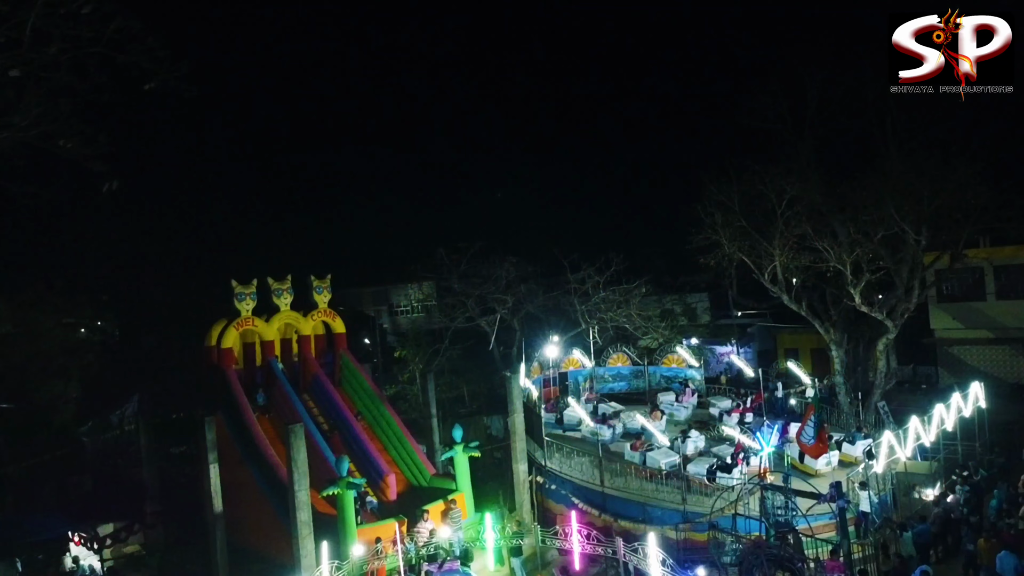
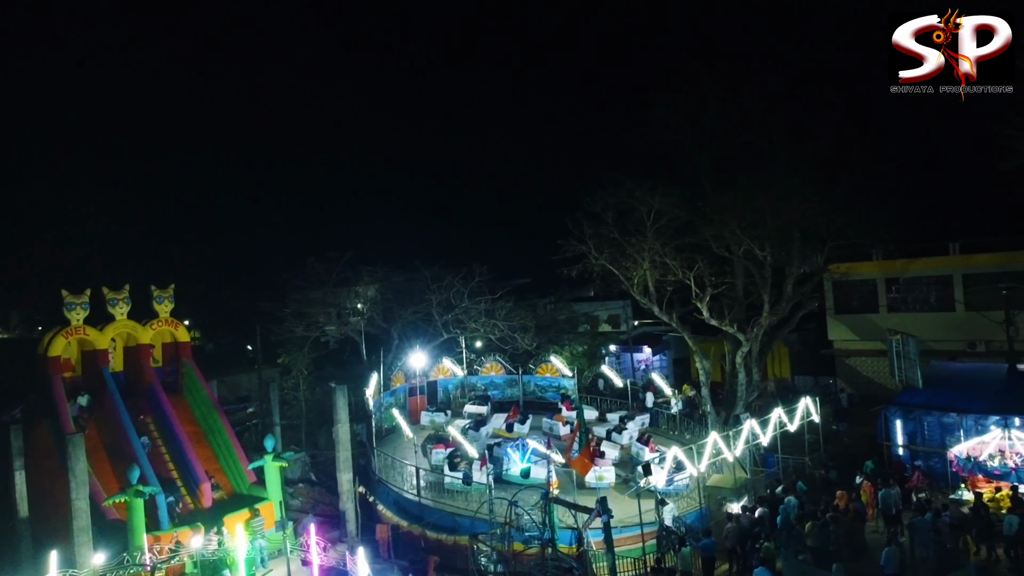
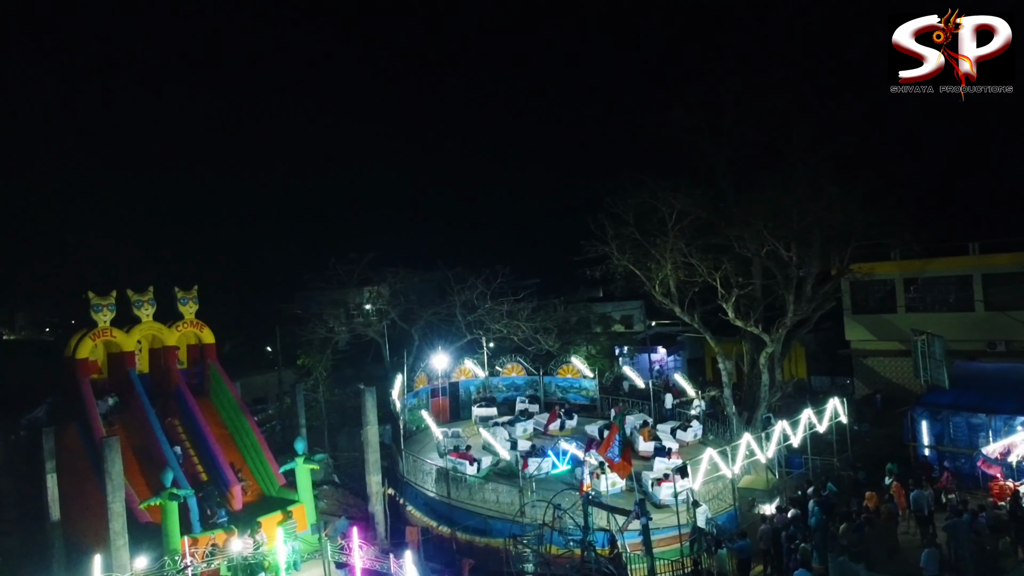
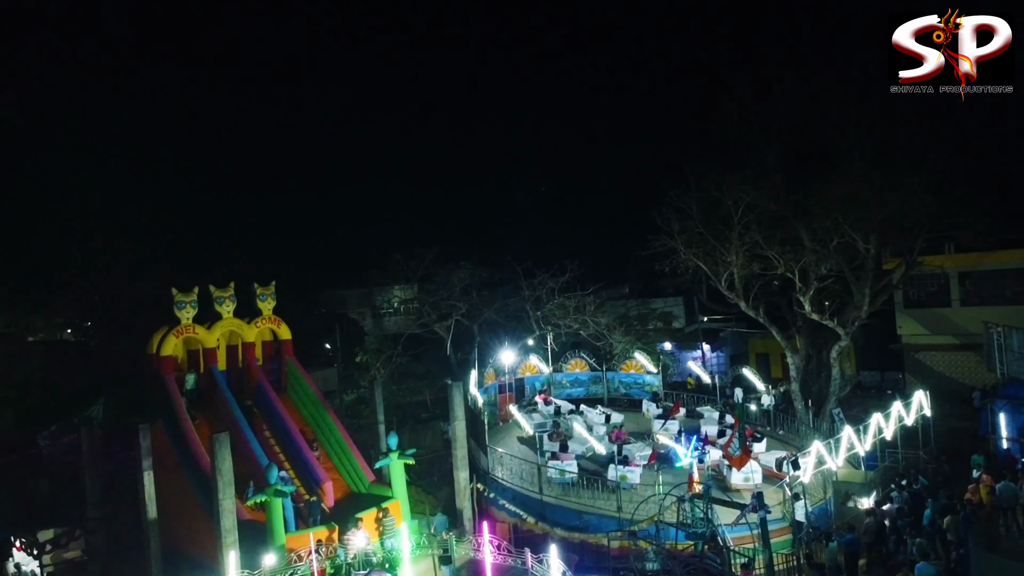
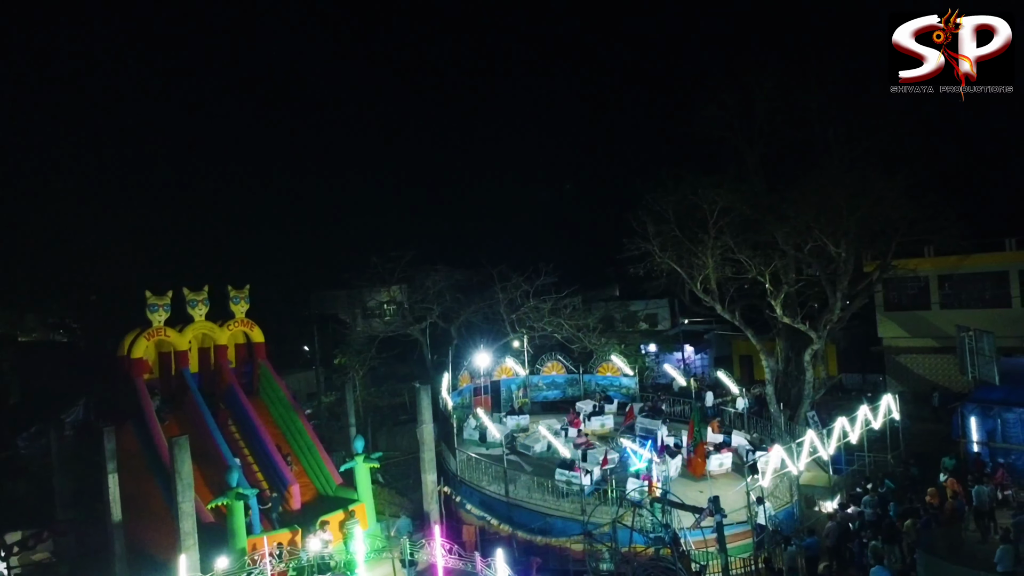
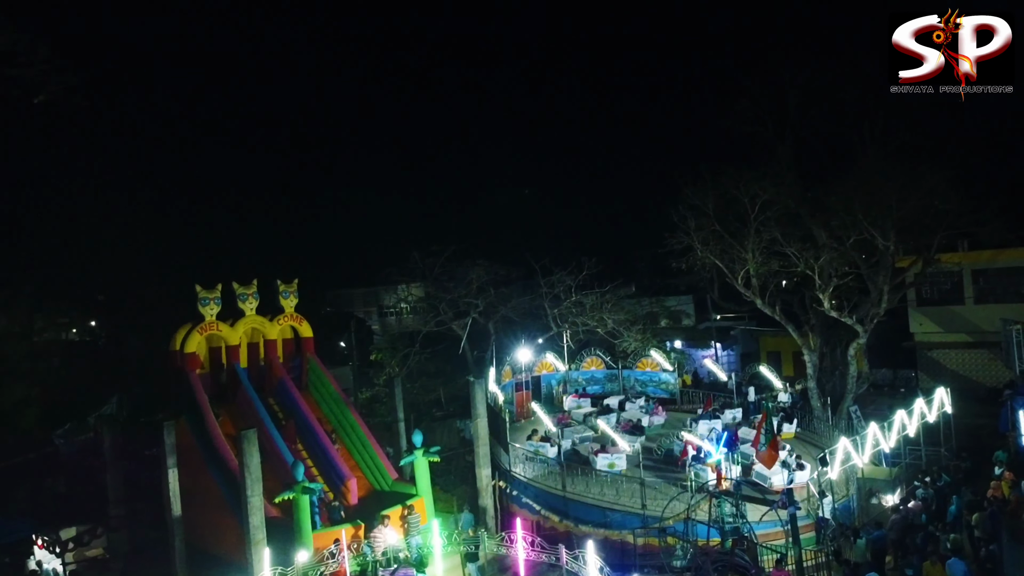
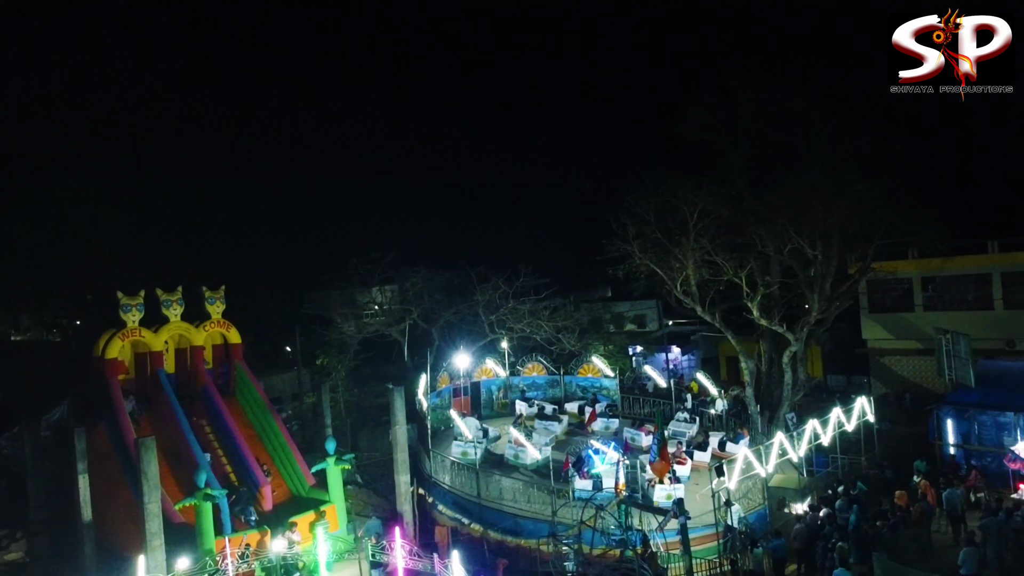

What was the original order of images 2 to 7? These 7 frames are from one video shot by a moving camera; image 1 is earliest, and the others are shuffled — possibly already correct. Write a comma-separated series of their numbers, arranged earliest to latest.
6, 4, 5, 7, 3, 2
